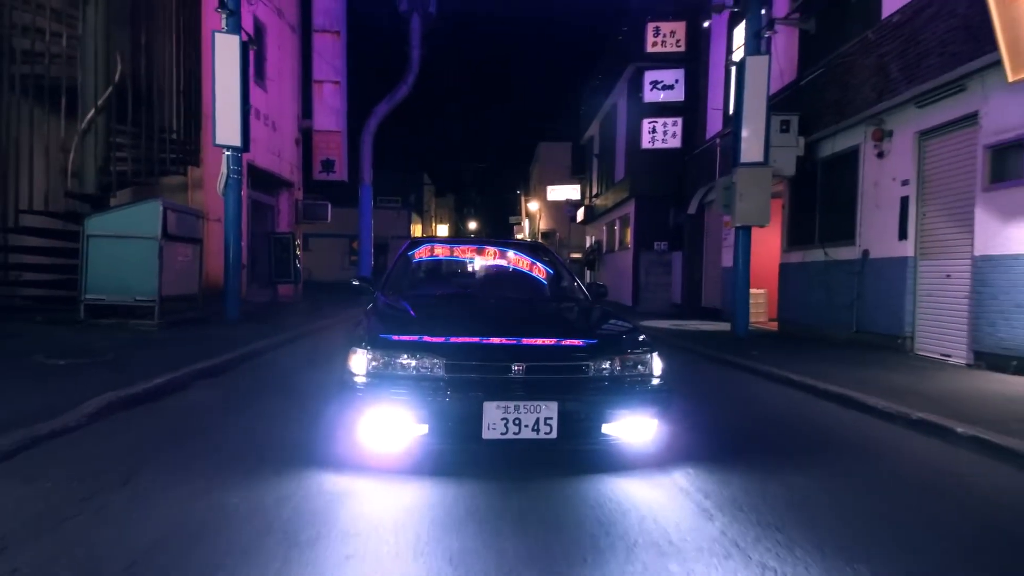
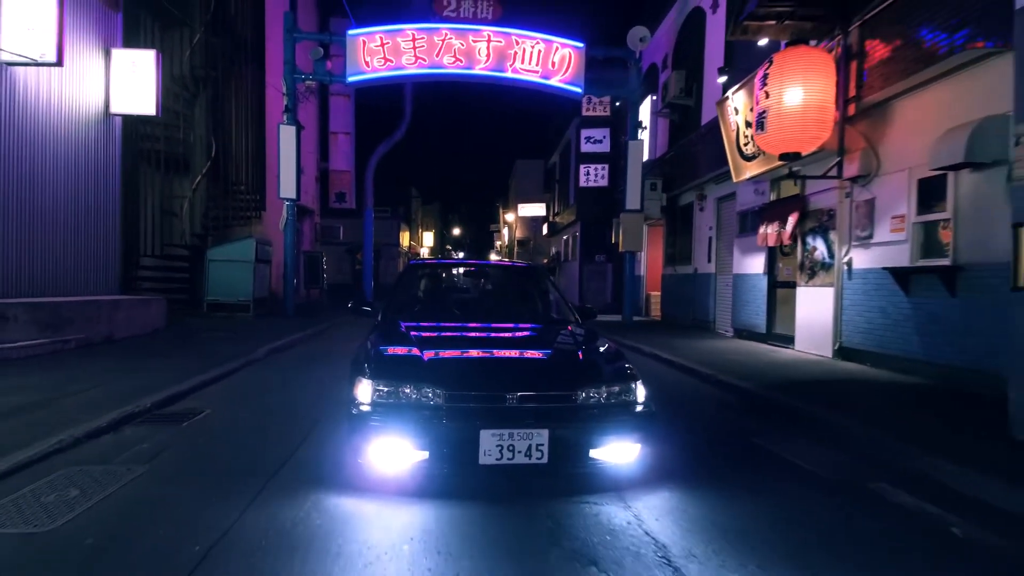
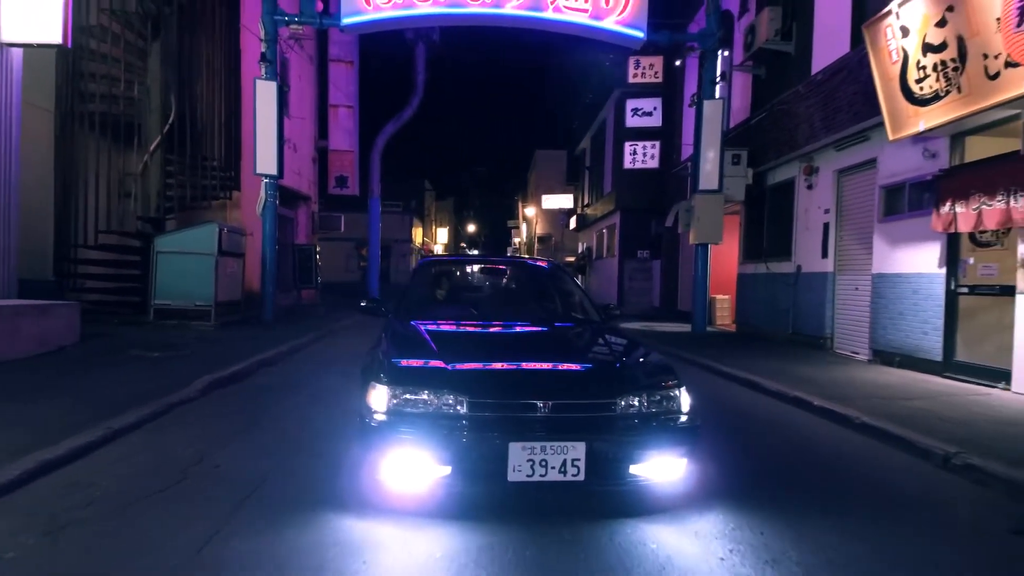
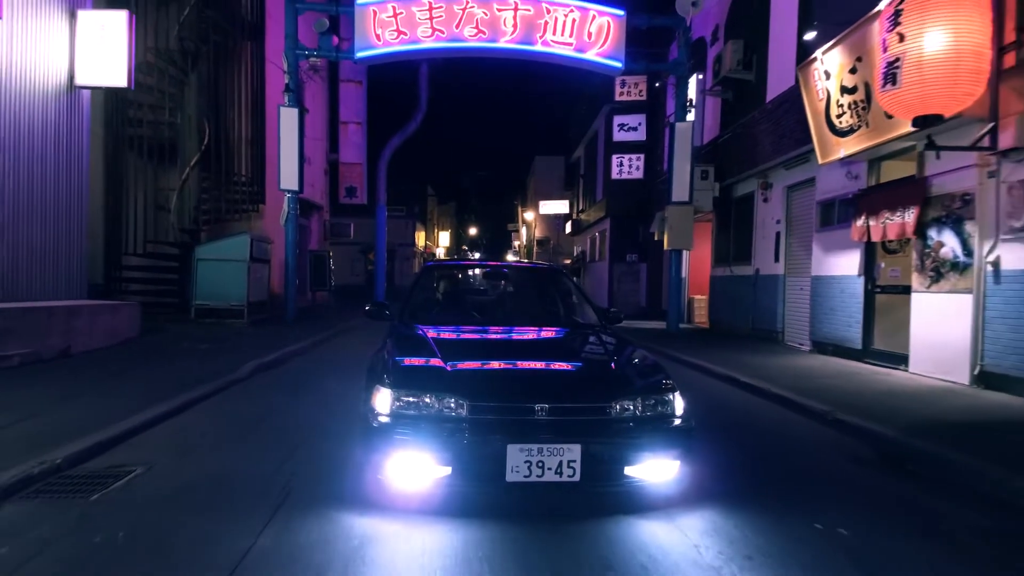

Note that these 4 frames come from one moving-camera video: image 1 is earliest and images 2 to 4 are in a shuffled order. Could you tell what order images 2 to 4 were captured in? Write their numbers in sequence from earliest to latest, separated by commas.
3, 4, 2
